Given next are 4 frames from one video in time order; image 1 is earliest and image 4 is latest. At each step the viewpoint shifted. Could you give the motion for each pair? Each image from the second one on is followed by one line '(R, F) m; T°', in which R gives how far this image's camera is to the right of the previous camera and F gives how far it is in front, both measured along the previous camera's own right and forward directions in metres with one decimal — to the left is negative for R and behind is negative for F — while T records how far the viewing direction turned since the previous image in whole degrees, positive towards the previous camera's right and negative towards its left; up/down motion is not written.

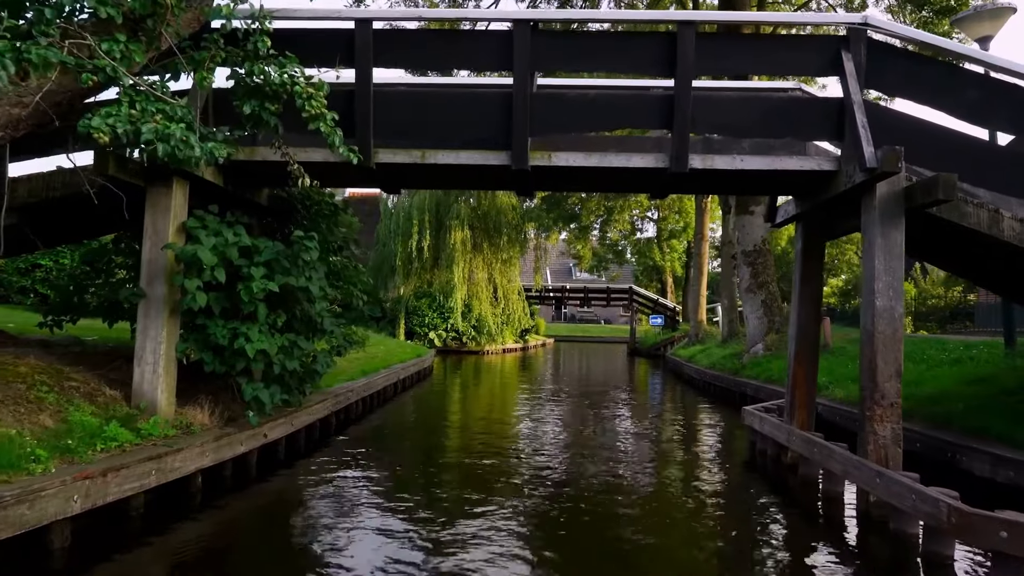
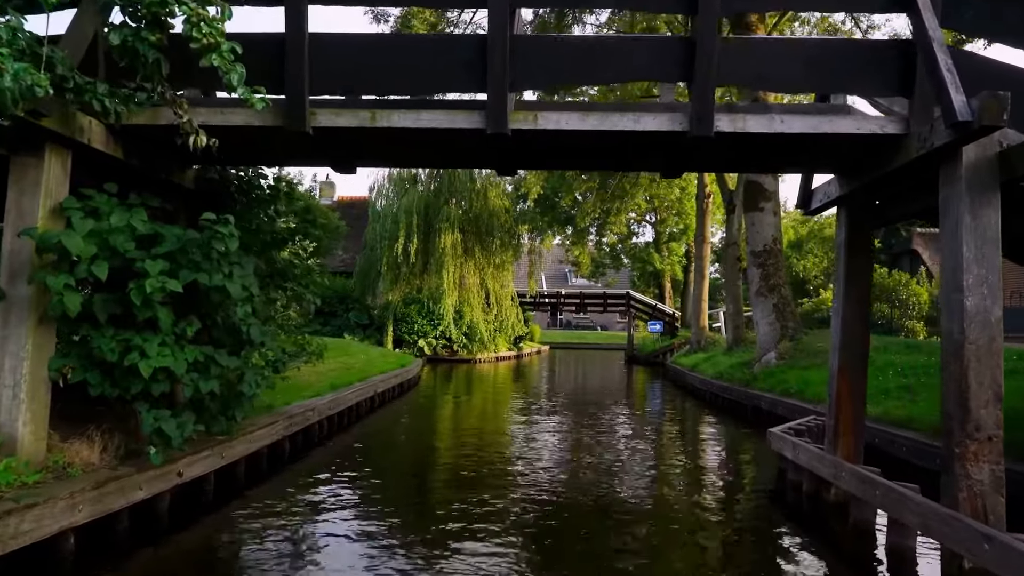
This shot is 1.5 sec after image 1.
(+0.1, +1.1) m; 0°
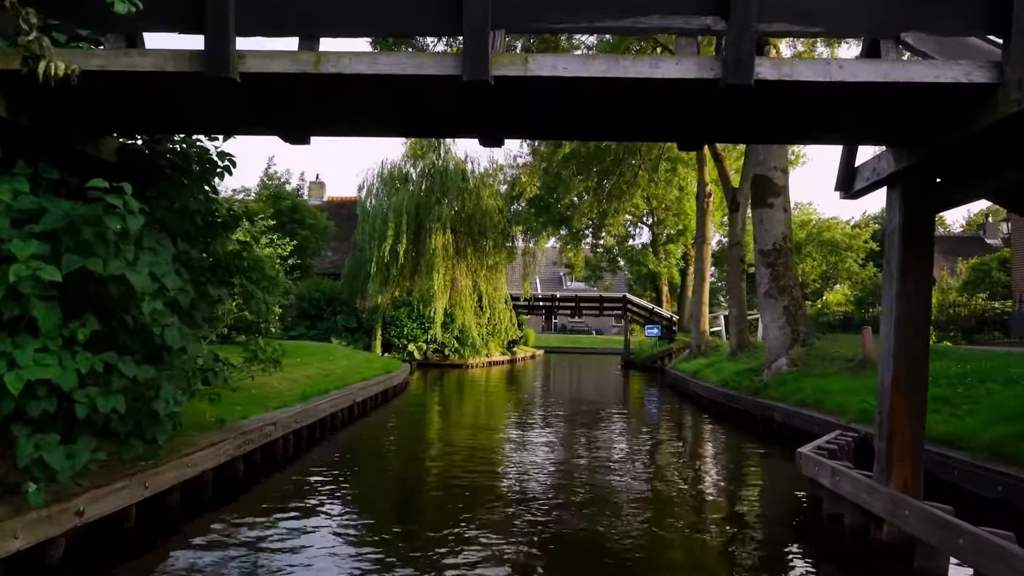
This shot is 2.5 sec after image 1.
(0.0, +0.8) m; 0°
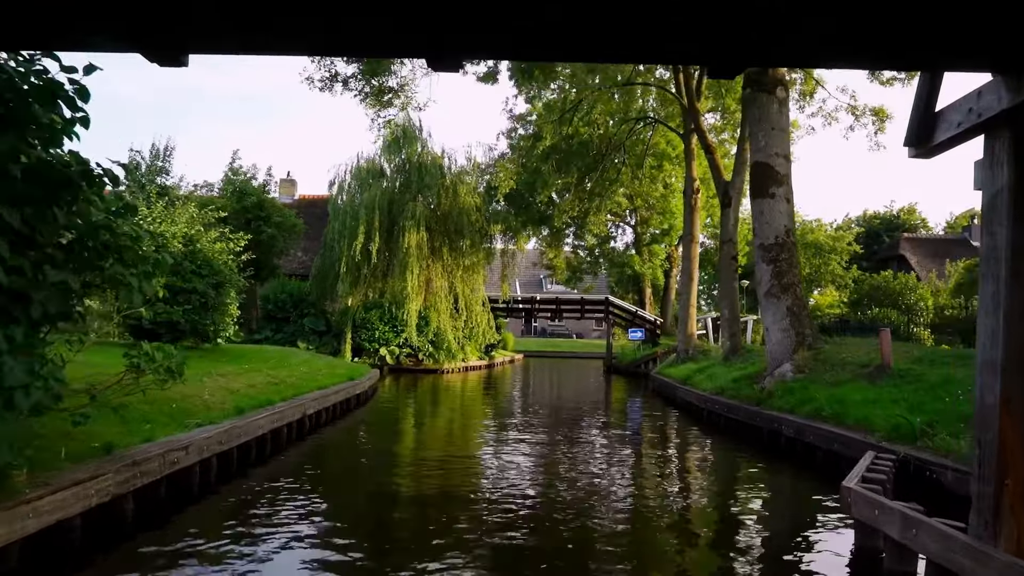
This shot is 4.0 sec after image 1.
(+0.1, +1.1) m; +1°
